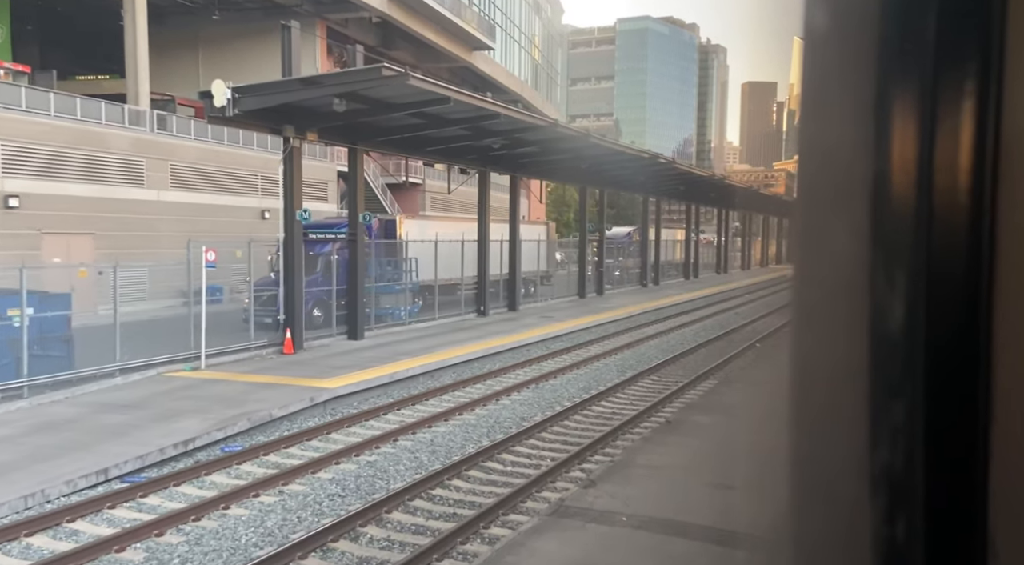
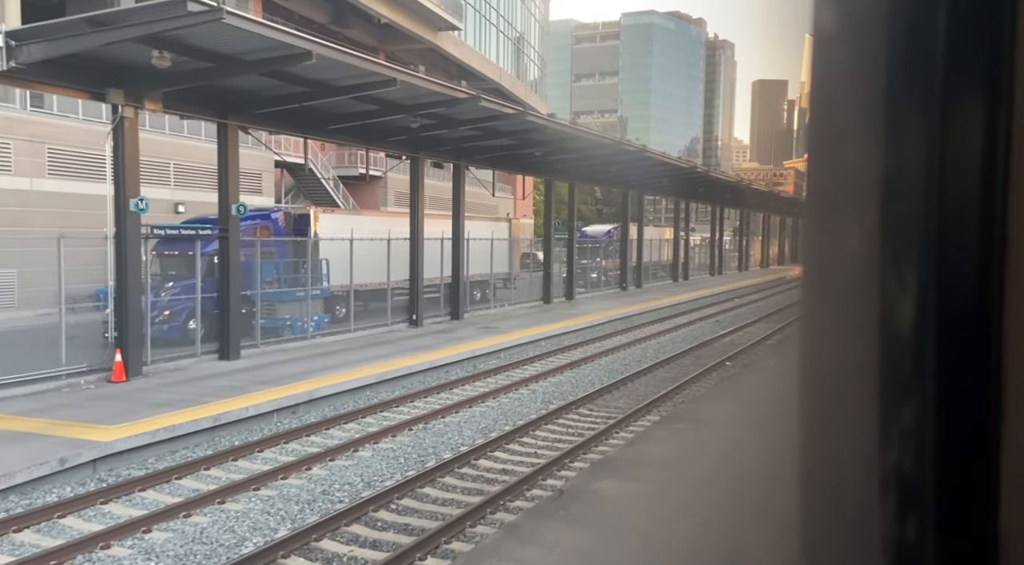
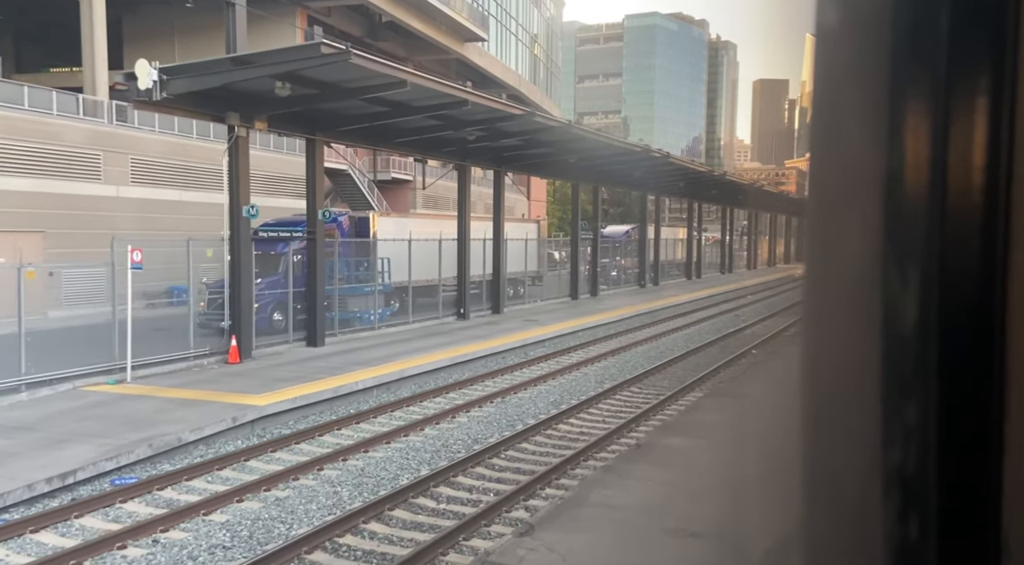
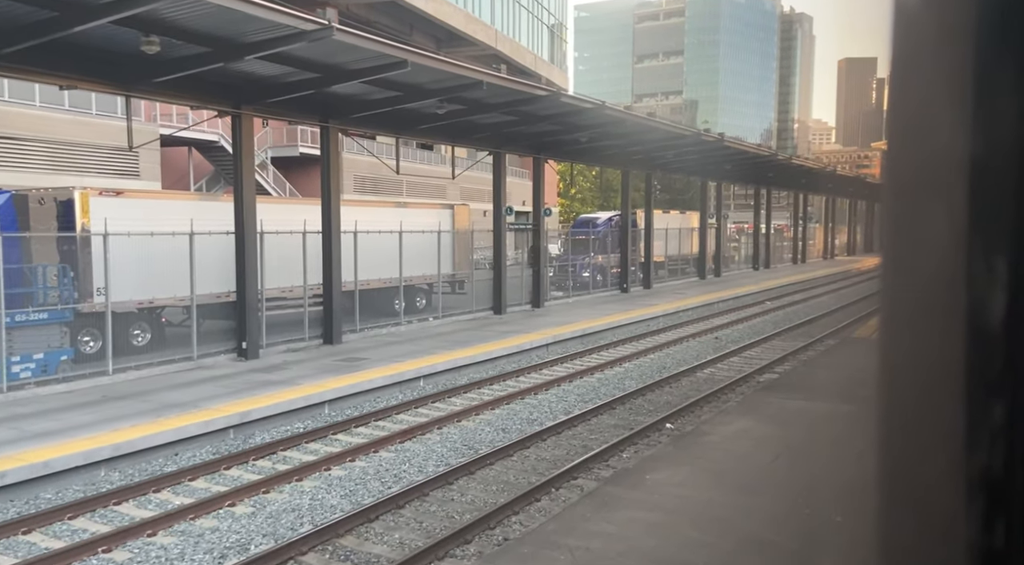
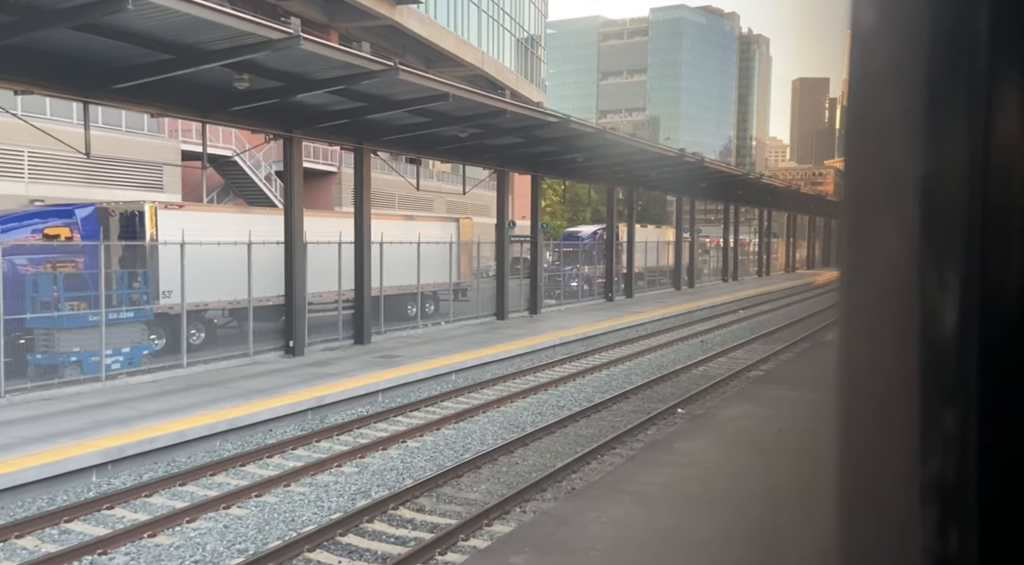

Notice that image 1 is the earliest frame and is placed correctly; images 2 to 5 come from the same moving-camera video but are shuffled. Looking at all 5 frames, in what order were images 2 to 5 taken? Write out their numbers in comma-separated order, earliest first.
3, 2, 5, 4
